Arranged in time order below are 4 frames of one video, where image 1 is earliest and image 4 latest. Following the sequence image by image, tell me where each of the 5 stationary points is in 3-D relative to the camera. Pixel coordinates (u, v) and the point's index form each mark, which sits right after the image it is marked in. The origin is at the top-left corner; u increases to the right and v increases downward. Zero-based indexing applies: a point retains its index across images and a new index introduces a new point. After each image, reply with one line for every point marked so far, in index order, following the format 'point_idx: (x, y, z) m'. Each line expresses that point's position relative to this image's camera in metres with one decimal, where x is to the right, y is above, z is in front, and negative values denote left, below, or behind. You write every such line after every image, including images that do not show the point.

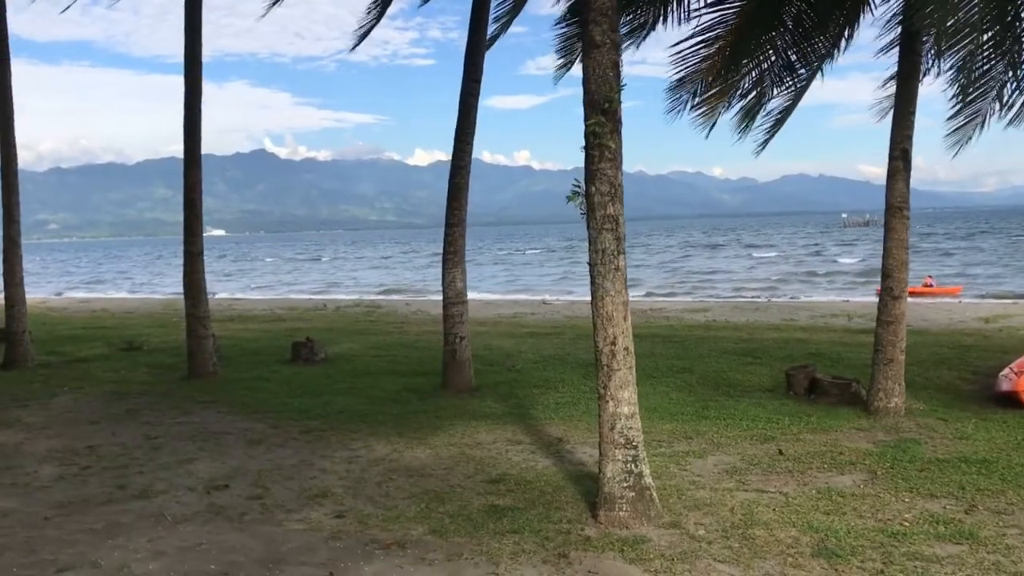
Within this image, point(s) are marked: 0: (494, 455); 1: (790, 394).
0: (-0.1, -1.1, +6.2) m
1: (+2.3, -0.9, +8.1) m
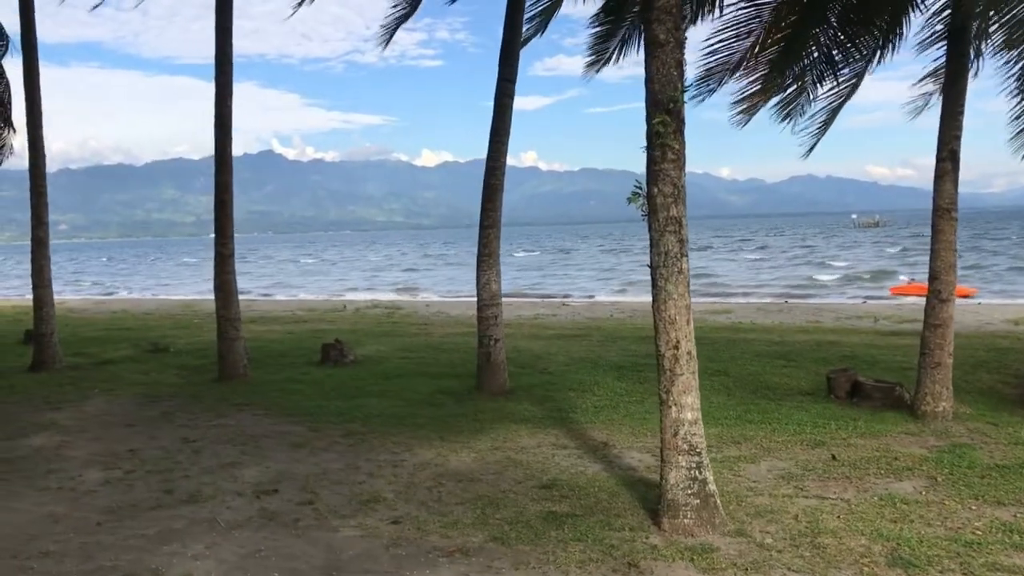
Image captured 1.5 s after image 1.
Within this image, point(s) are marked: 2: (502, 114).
0: (+0.2, -1.1, +6.1) m
1: (+2.6, -0.9, +8.0) m
2: (-0.1, +1.6, +8.8) m
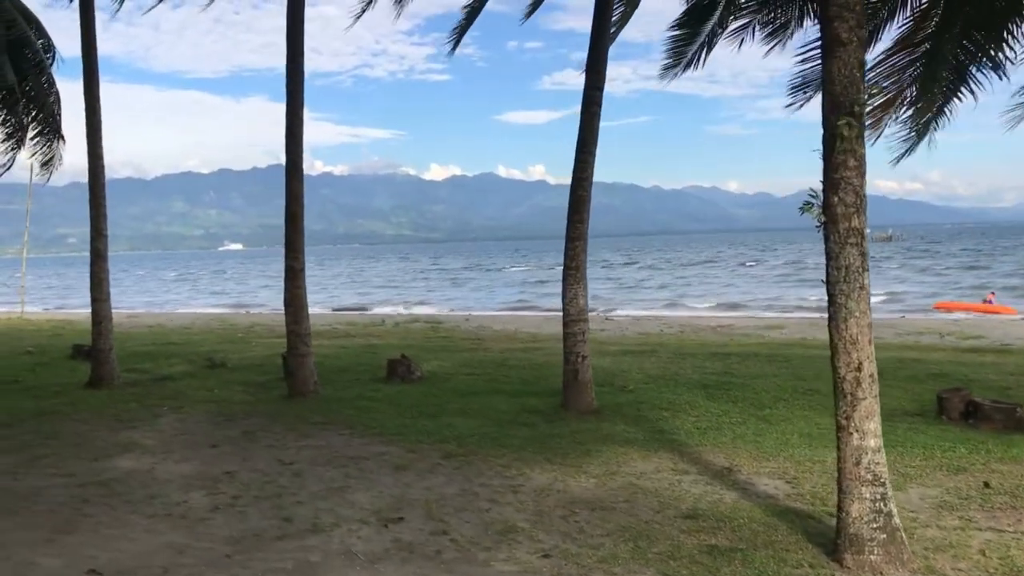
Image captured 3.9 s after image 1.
0: (+0.9, -1.2, +5.8) m
1: (+3.4, -1.0, +7.6) m
2: (+0.7, +1.5, +8.5) m
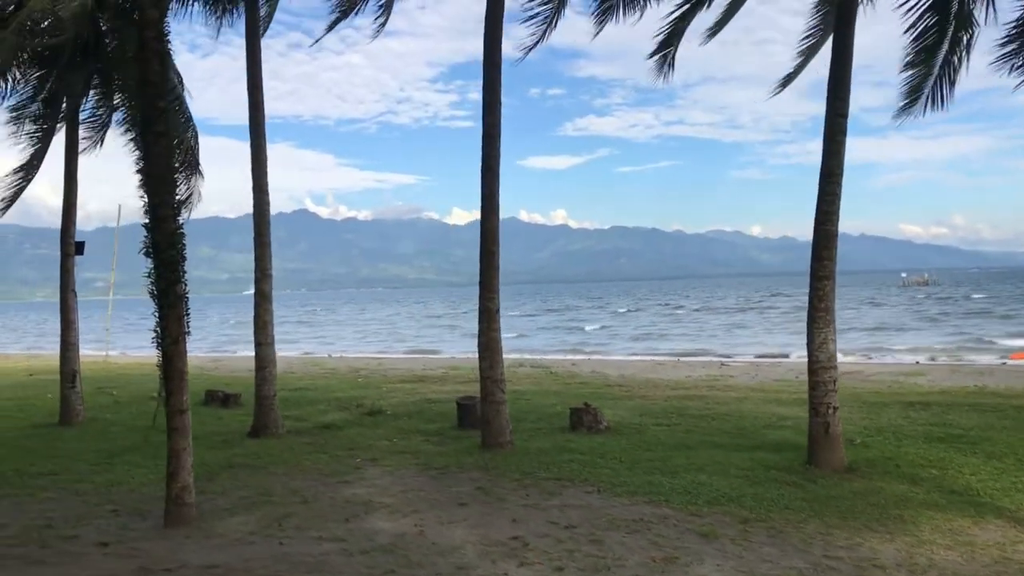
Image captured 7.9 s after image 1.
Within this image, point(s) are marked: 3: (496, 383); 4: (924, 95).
0: (+2.8, -1.4, +5.0) m
1: (+5.3, -1.4, +6.8) m
2: (+2.6, +1.1, +7.9) m
3: (-0.1, -0.9, +9.1) m
4: (+3.8, +1.9, +9.3) m
